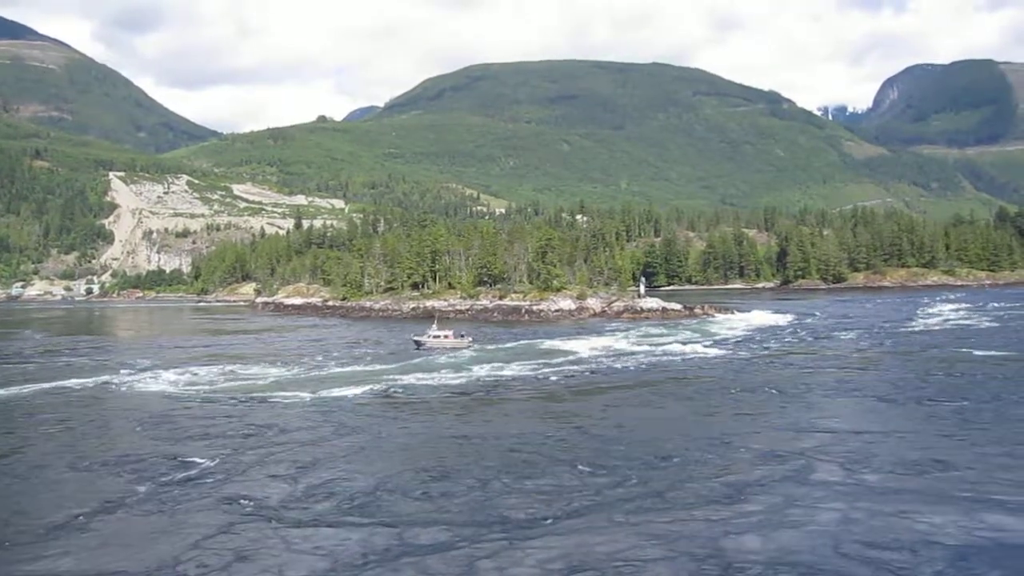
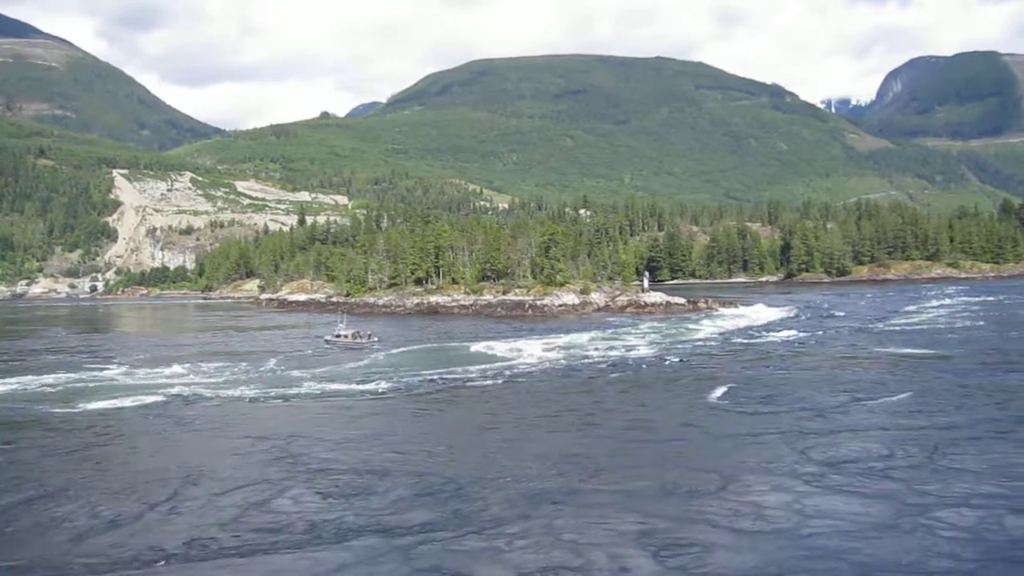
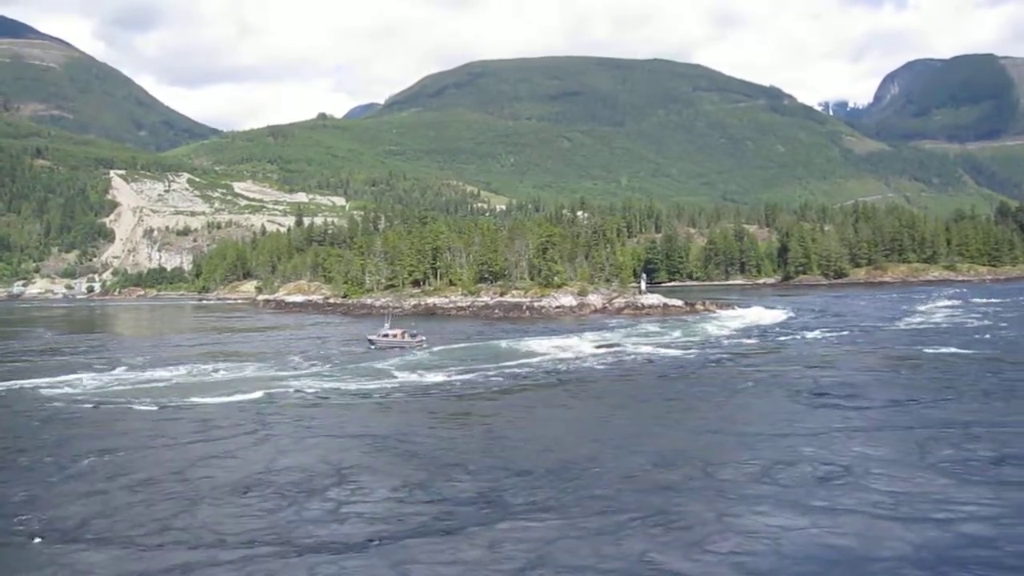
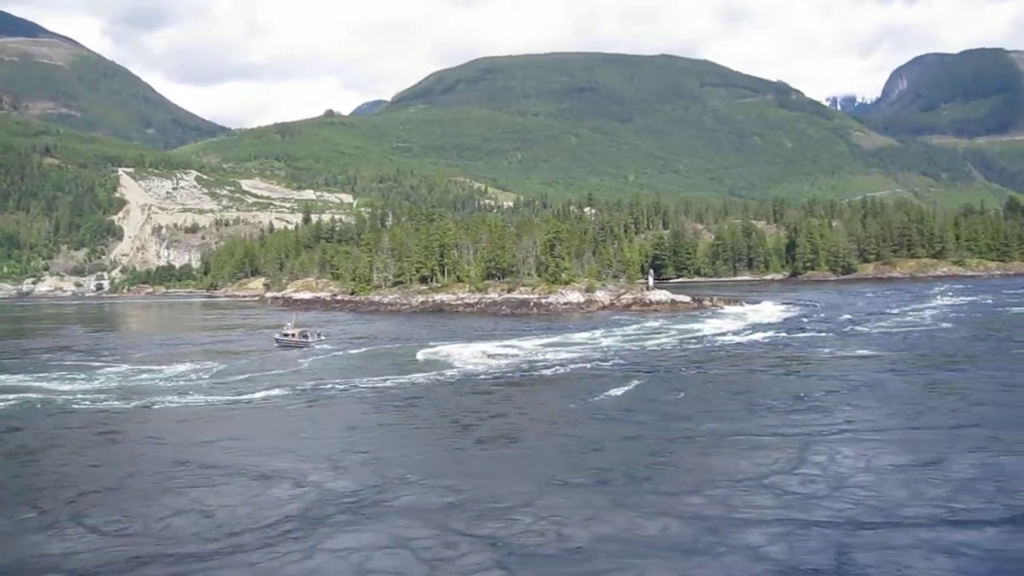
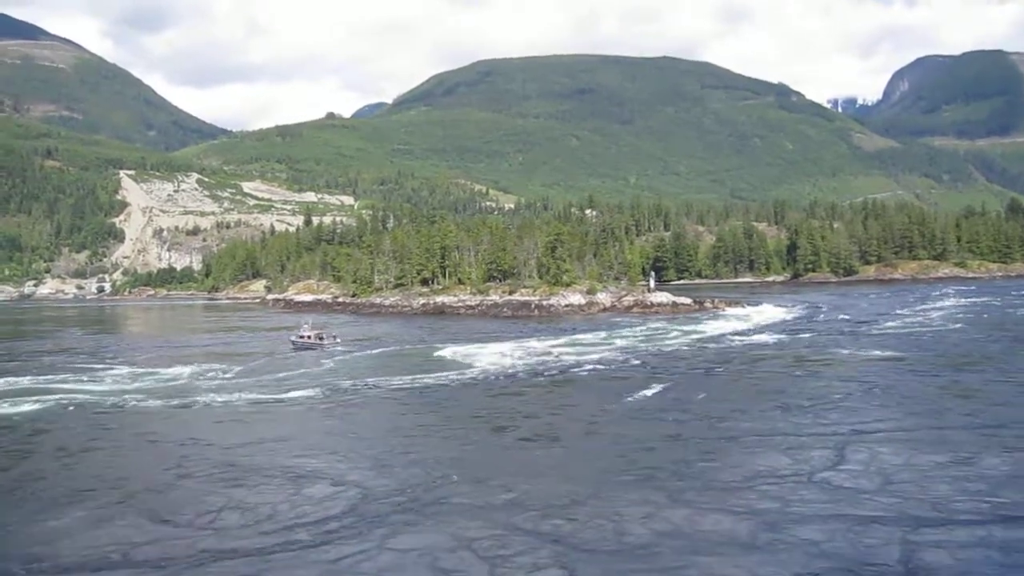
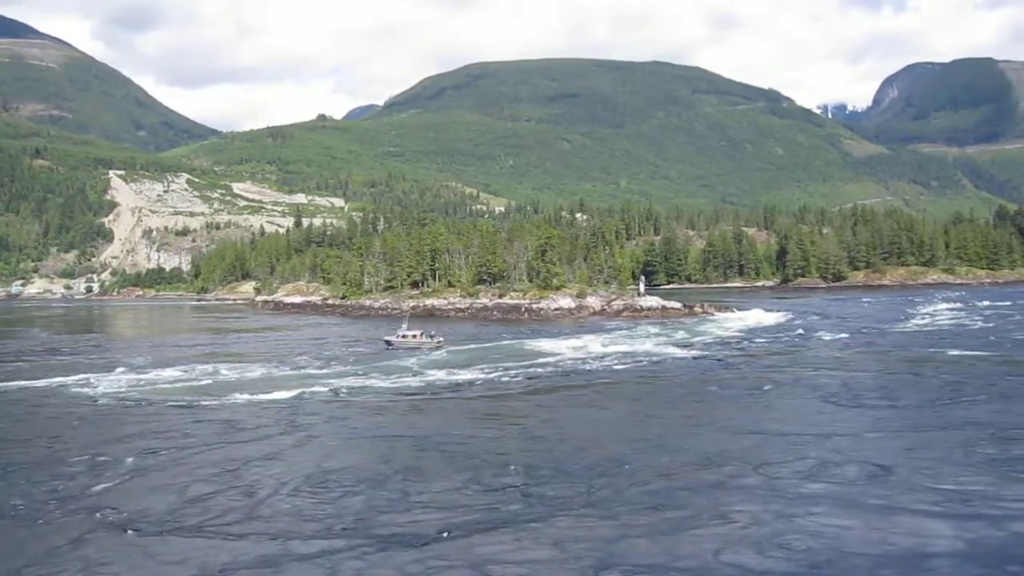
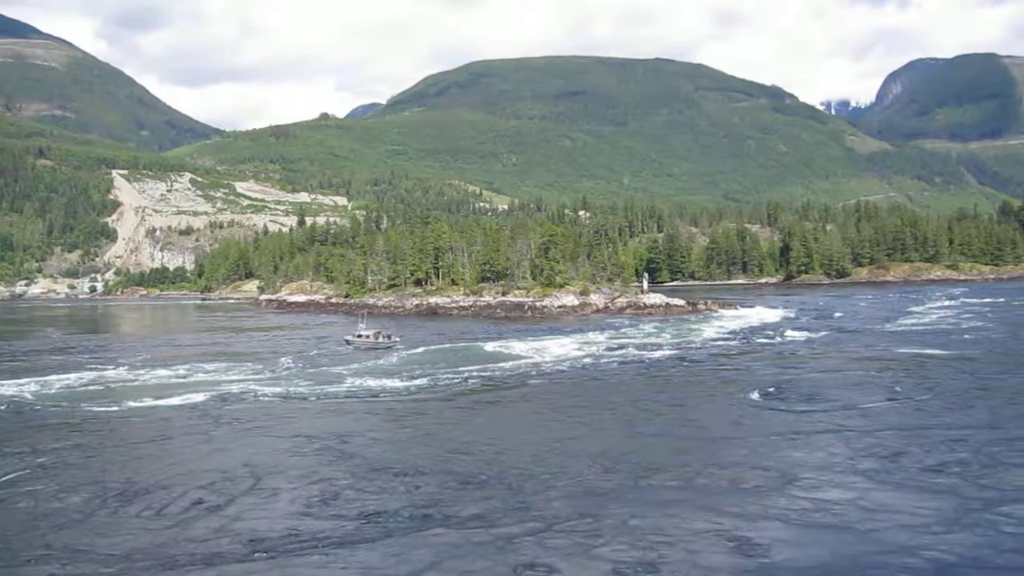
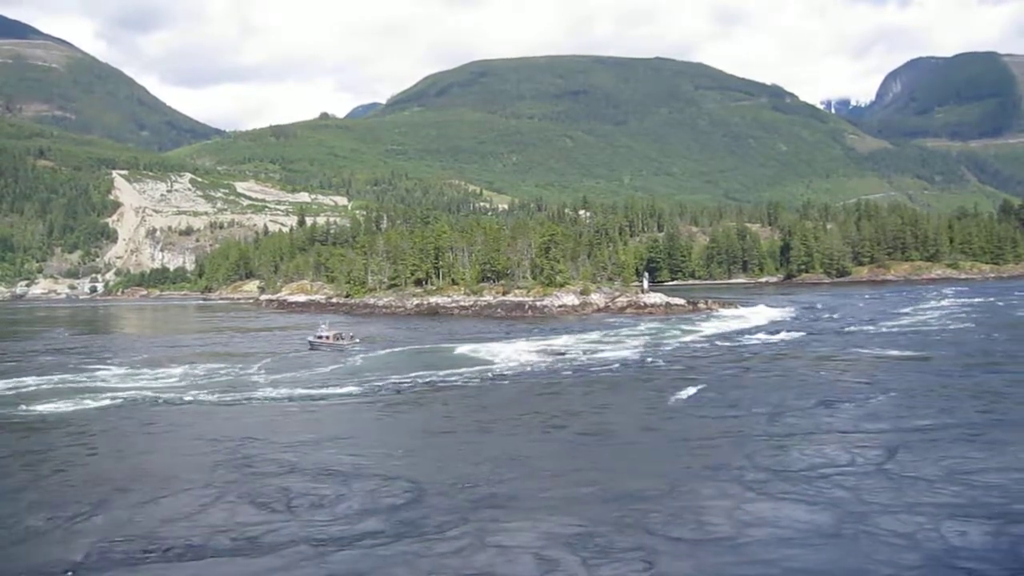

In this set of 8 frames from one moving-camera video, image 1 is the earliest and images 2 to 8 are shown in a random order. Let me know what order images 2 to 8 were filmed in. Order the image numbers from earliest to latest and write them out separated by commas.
6, 3, 7, 2, 8, 5, 4
